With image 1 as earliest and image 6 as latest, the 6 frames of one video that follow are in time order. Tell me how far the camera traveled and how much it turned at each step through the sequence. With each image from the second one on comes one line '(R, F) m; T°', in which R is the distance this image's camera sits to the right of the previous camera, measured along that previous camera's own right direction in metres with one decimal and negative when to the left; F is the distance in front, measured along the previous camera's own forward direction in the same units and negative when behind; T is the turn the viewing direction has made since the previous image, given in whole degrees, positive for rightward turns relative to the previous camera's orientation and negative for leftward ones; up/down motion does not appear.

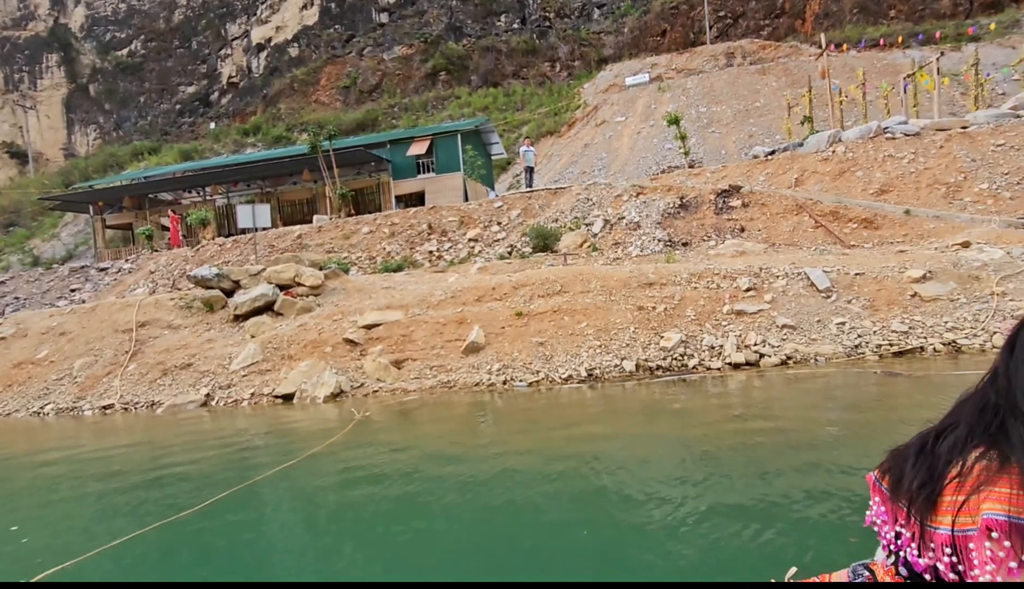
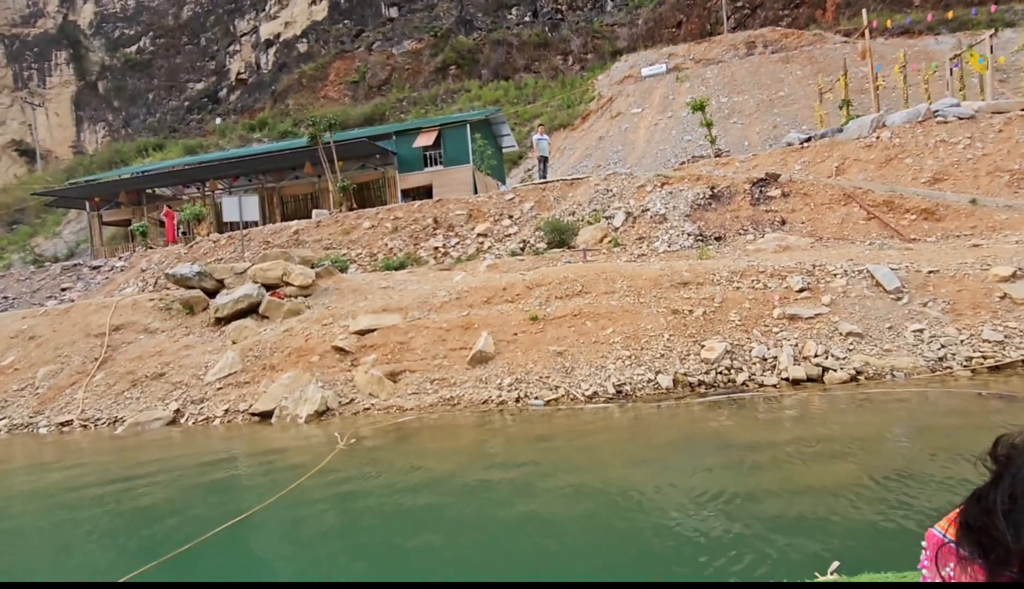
(0.0, +1.3) m; -1°
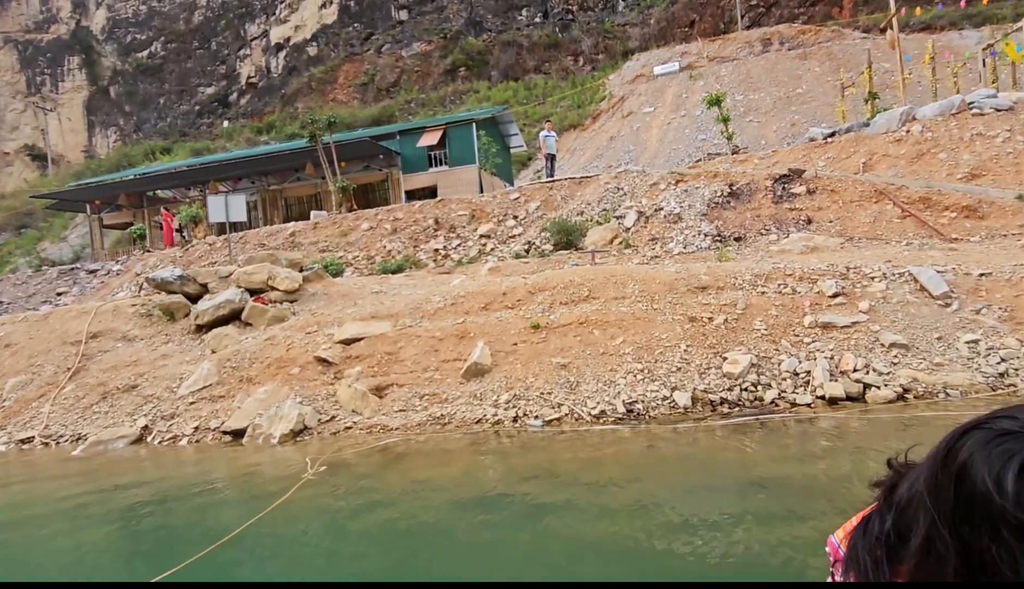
(+0.1, +0.8) m; -1°
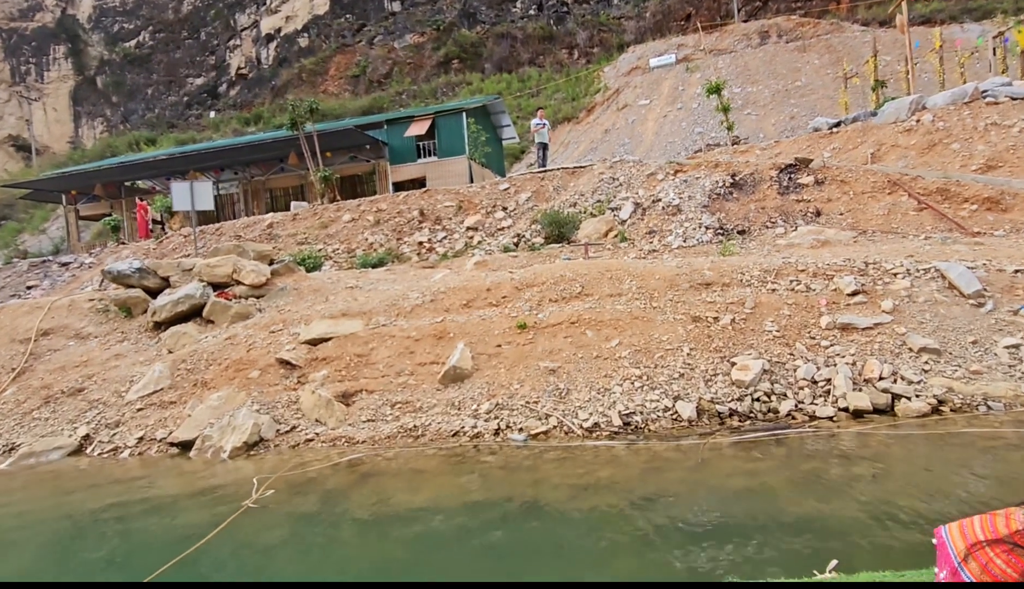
(+0.1, +0.7) m; +1°
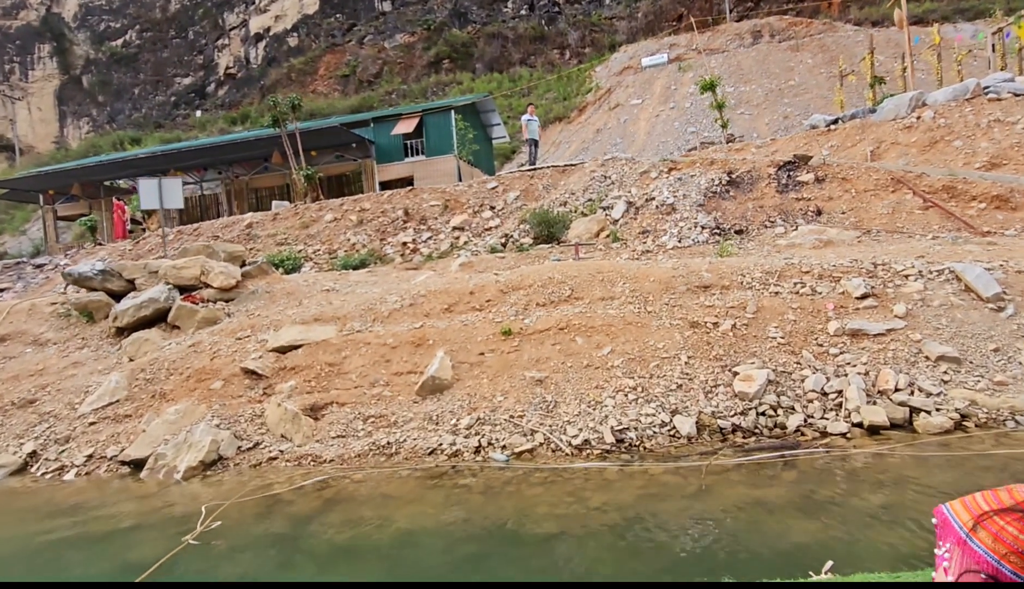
(+0.1, +0.5) m; +1°
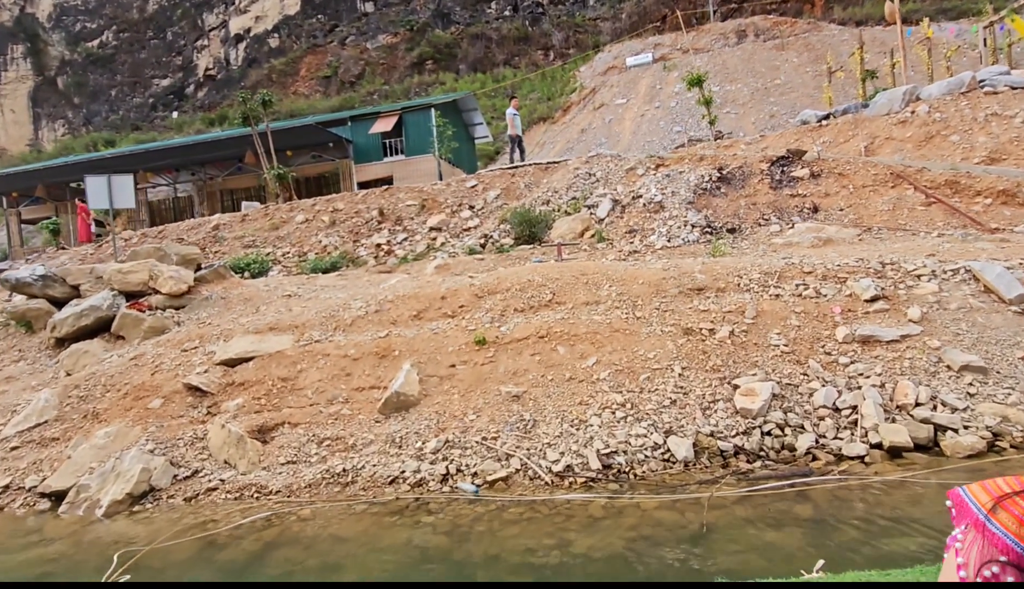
(+0.1, +0.6) m; +1°
